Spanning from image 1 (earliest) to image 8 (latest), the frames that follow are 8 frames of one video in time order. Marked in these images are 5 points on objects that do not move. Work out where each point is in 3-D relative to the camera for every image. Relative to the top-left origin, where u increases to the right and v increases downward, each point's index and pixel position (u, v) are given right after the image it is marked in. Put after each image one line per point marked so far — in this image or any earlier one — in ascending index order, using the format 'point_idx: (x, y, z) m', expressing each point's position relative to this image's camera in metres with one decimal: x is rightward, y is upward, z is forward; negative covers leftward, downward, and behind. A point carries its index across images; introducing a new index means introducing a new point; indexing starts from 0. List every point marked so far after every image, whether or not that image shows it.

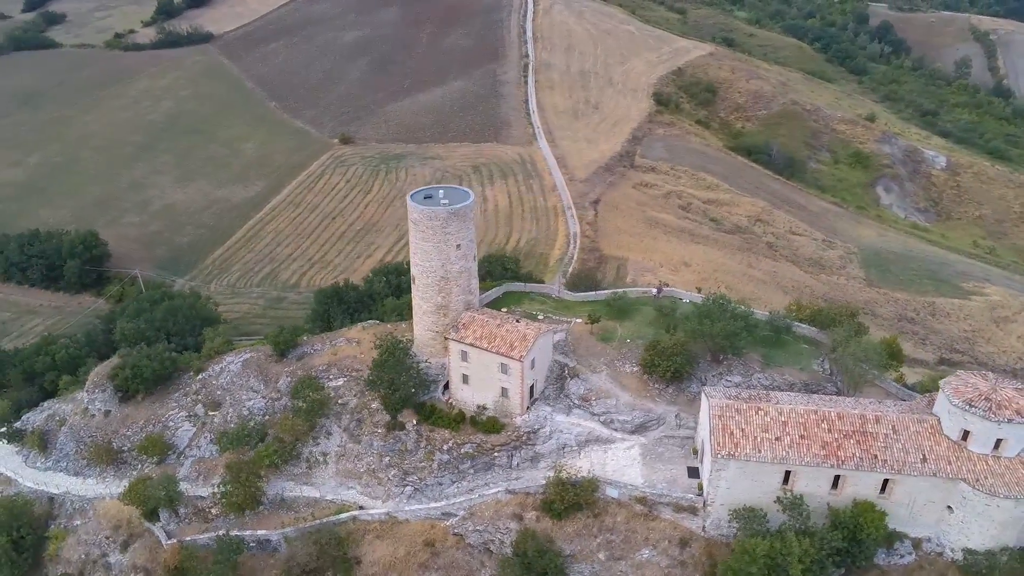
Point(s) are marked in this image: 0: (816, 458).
0: (+7.8, -4.4, +19.2) m
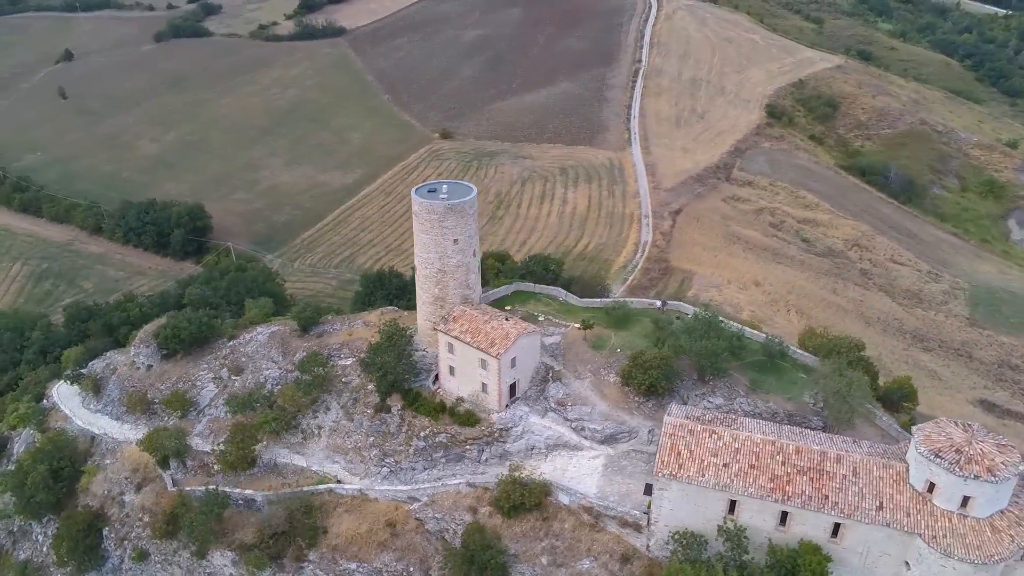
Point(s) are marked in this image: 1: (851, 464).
0: (+6.1, -5.0, +18.3) m
1: (+8.4, -4.3, +18.4) m
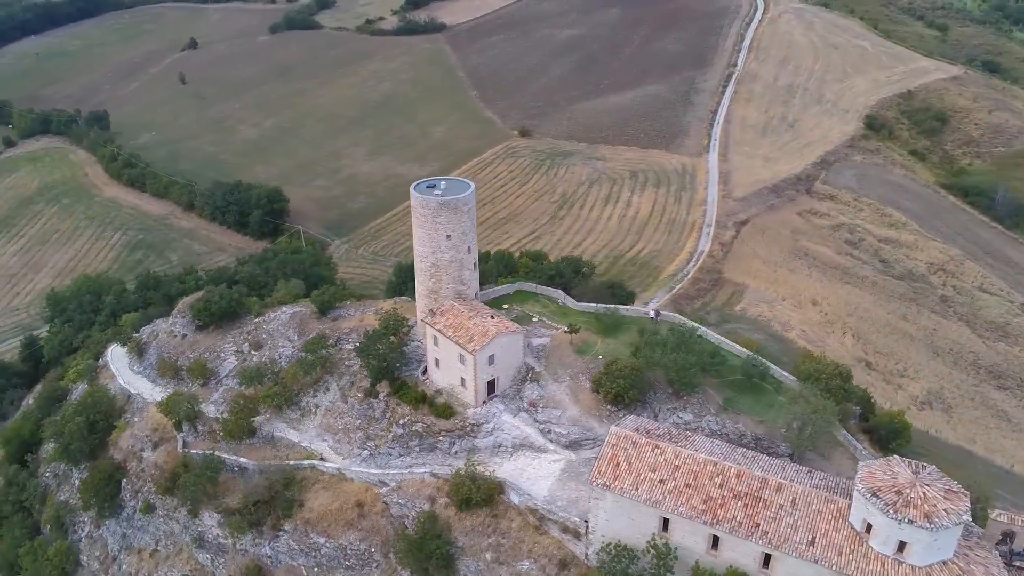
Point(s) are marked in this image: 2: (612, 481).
0: (+4.3, -5.3, +17.8) m
1: (+6.6, -4.9, +17.6) m
2: (+2.5, -4.8, +18.6) m
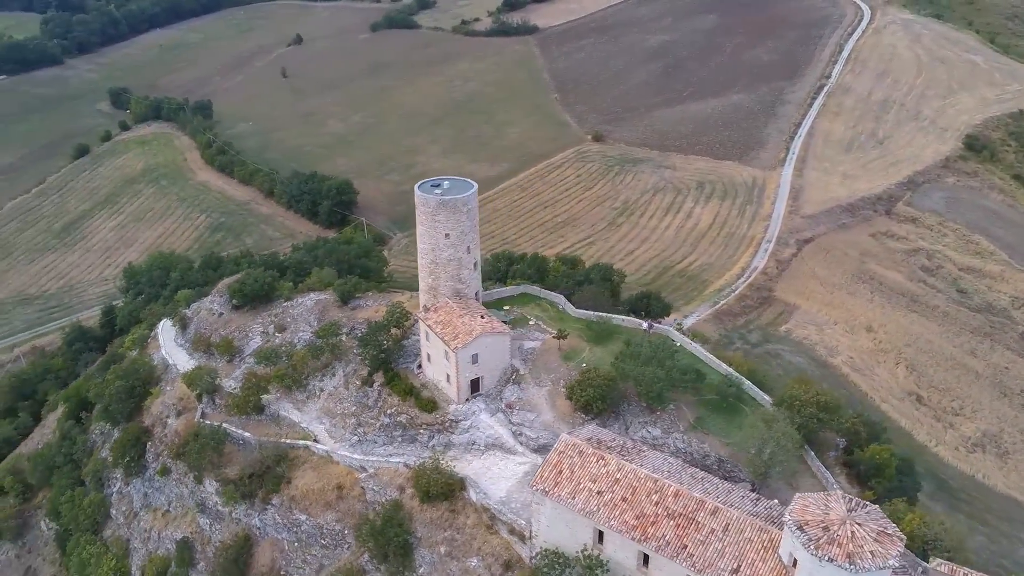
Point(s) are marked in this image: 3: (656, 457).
0: (+2.6, -5.6, +17.6) m
1: (+4.9, -5.3, +17.2) m
2: (+1.0, -5.0, +18.6) m
3: (+3.8, -4.5, +19.7) m
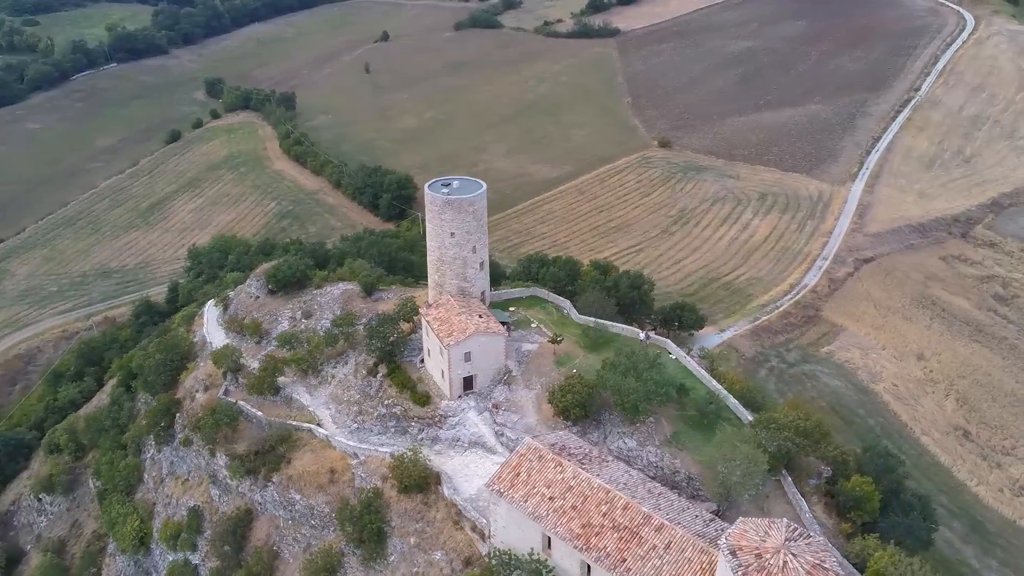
0: (+1.3, -5.8, +17.7) m
1: (+3.6, -5.6, +16.9) m
2: (-0.2, -5.1, +18.8) m
3: (+2.8, -4.8, +19.6) m
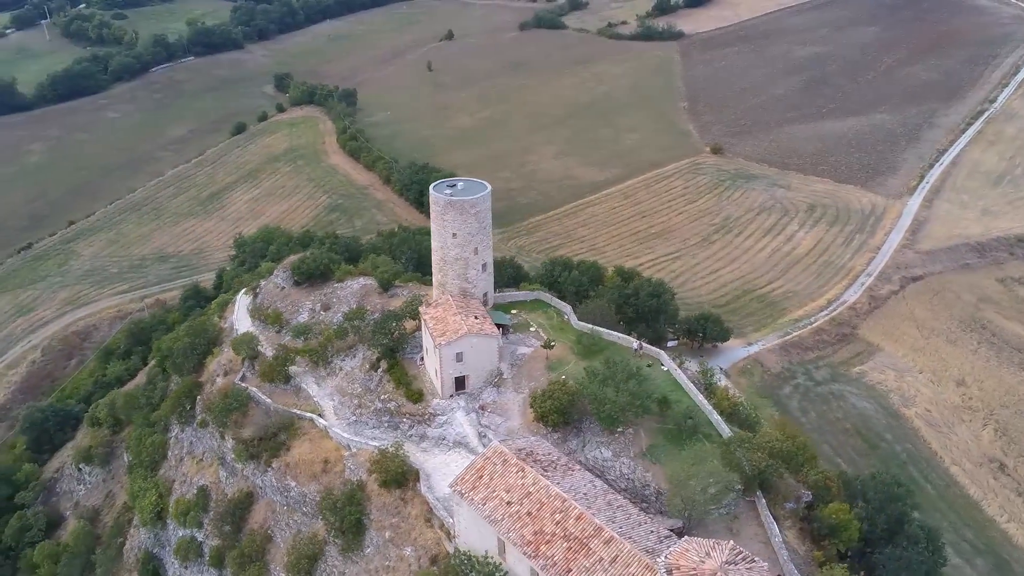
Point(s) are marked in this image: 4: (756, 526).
0: (+0.2, -6.0, +17.7) m
1: (+2.4, -5.9, +16.7) m
2: (-1.2, -5.2, +19.0) m
3: (+1.9, -5.0, +19.5) m
4: (+6.5, -6.4, +19.9) m
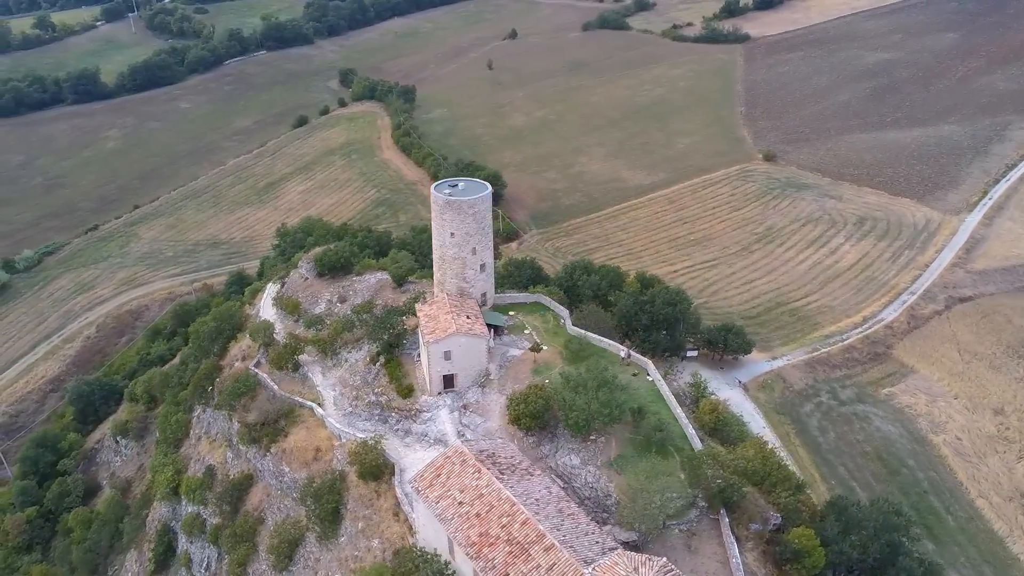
0: (-1.1, -6.0, +17.8) m
1: (+1.0, -6.0, +16.7) m
2: (-2.3, -5.1, +19.2) m
3: (+0.8, -5.1, +19.4) m
4: (+5.4, -6.7, +19.4) m
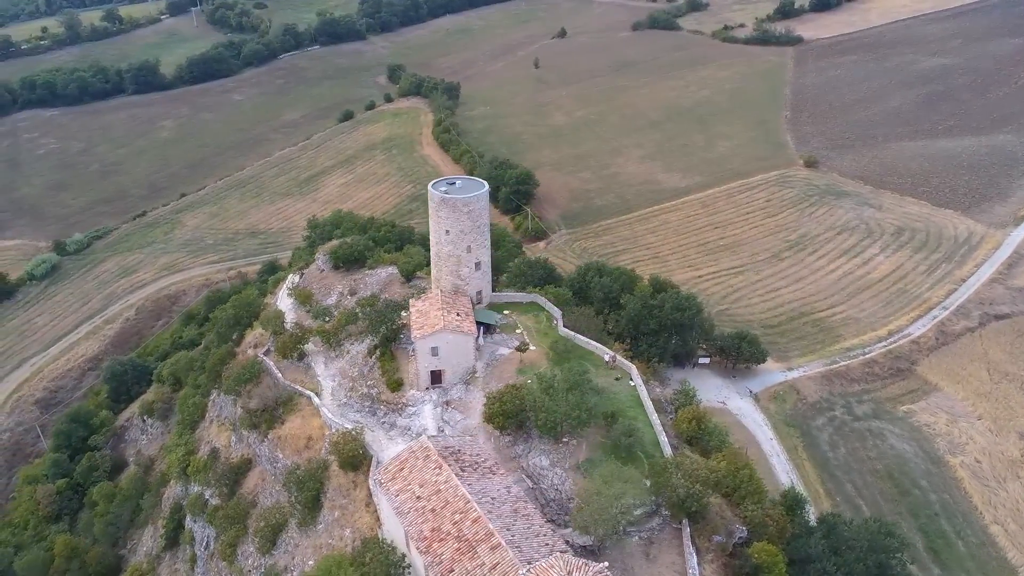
0: (-2.3, -5.9, +18.0) m
1: (-0.3, -6.1, +16.7) m
2: (-3.3, -5.0, +19.5) m
3: (-0.2, -5.1, +19.5) m
4: (+4.3, -6.9, +19.2) m
